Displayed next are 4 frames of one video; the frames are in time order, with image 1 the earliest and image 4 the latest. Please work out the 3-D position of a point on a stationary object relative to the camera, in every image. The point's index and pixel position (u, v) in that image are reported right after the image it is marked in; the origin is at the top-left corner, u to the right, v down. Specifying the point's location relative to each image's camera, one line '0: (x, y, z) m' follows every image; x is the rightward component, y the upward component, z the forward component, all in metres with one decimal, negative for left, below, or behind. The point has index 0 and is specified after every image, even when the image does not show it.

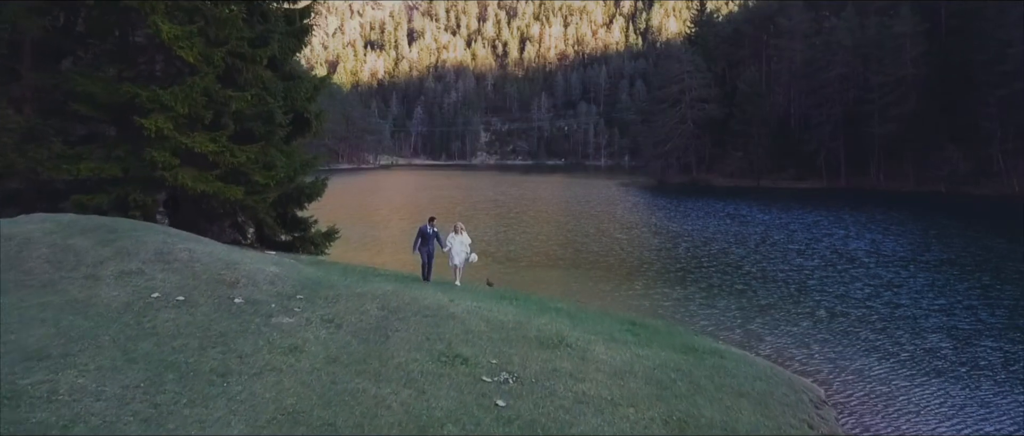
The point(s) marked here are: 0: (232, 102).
0: (-7.1, +3.0, +18.2) m
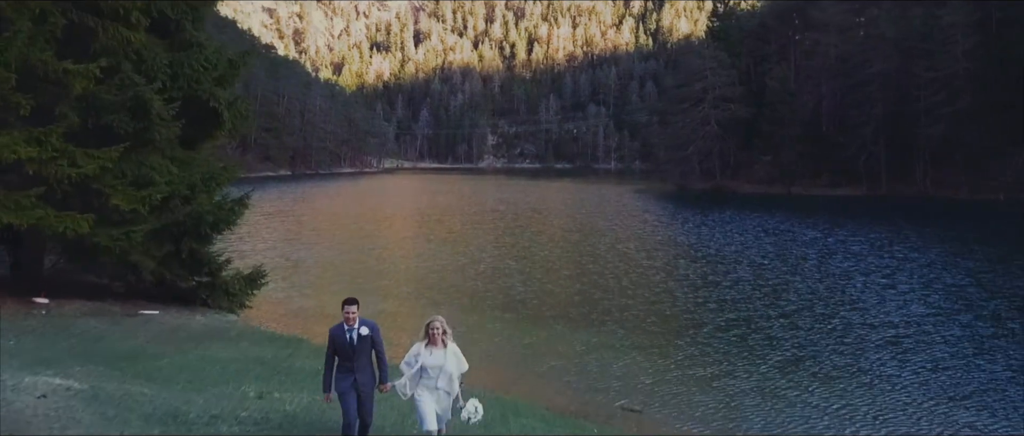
0: (-7.1, +2.2, +11.5) m
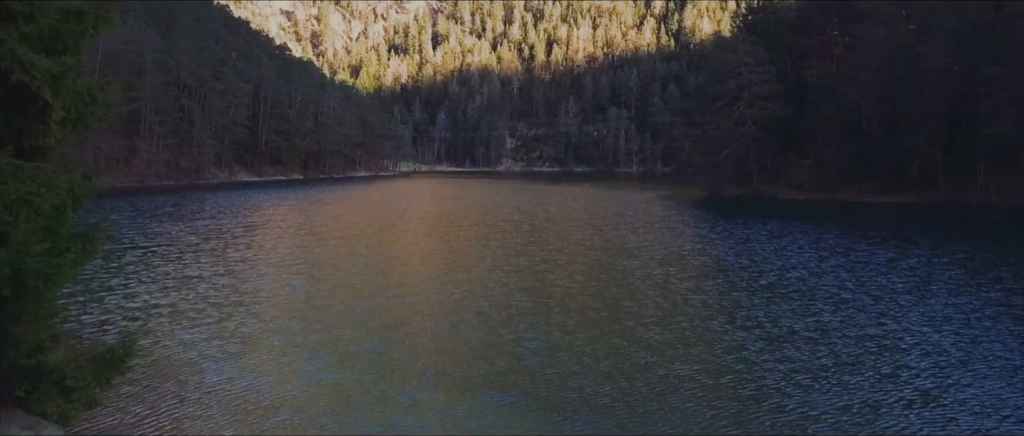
0: (-7.1, +1.6, +5.8) m
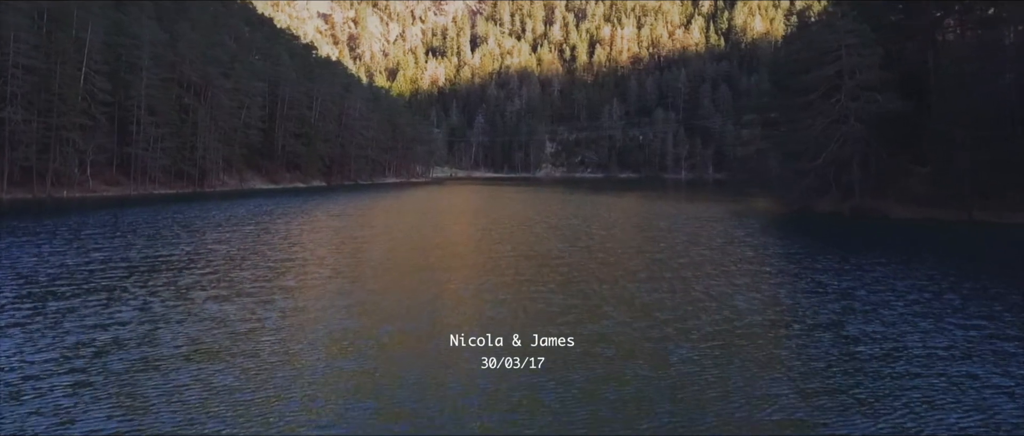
0: (-8.2, +0.5, -8.7) m
